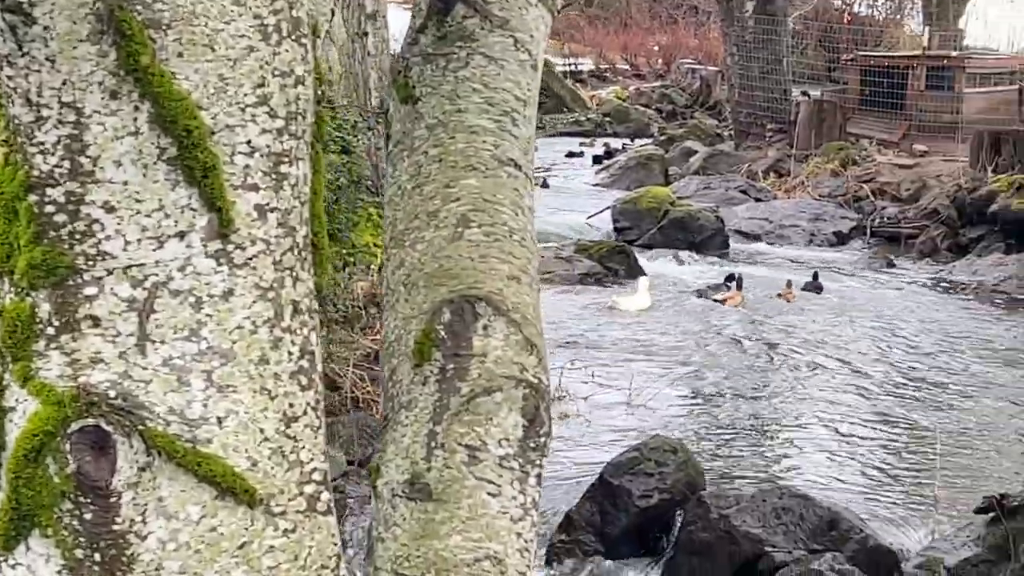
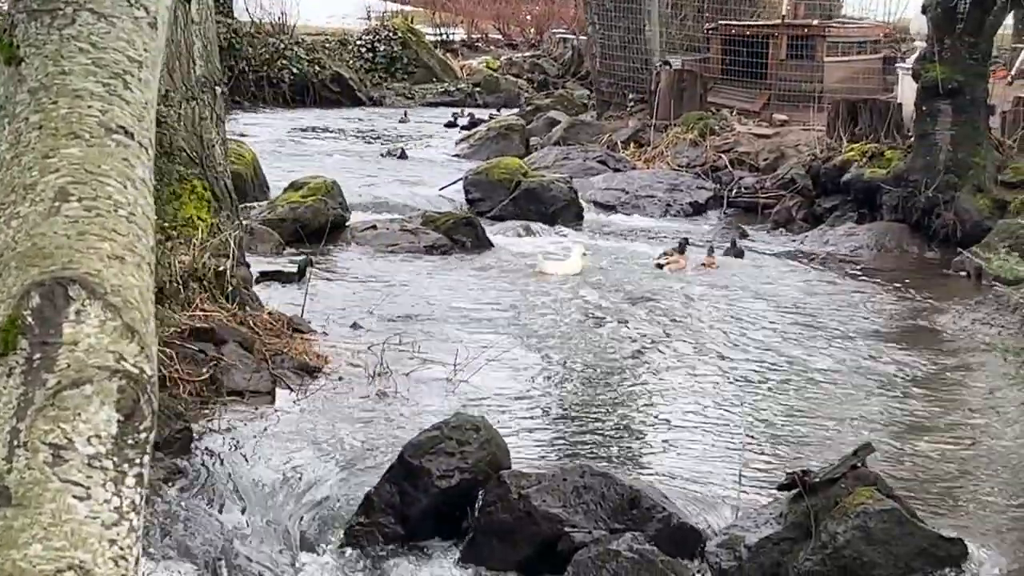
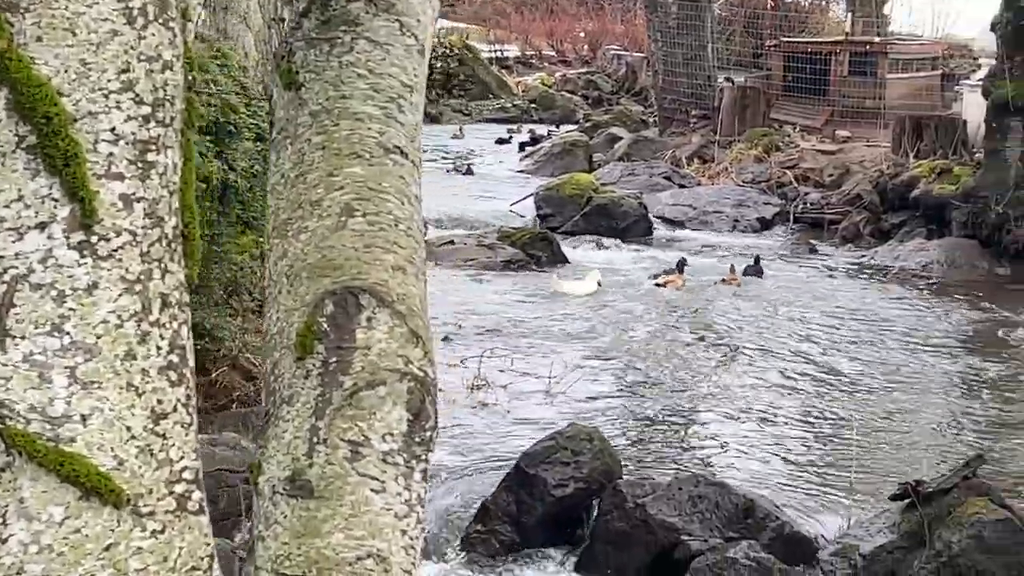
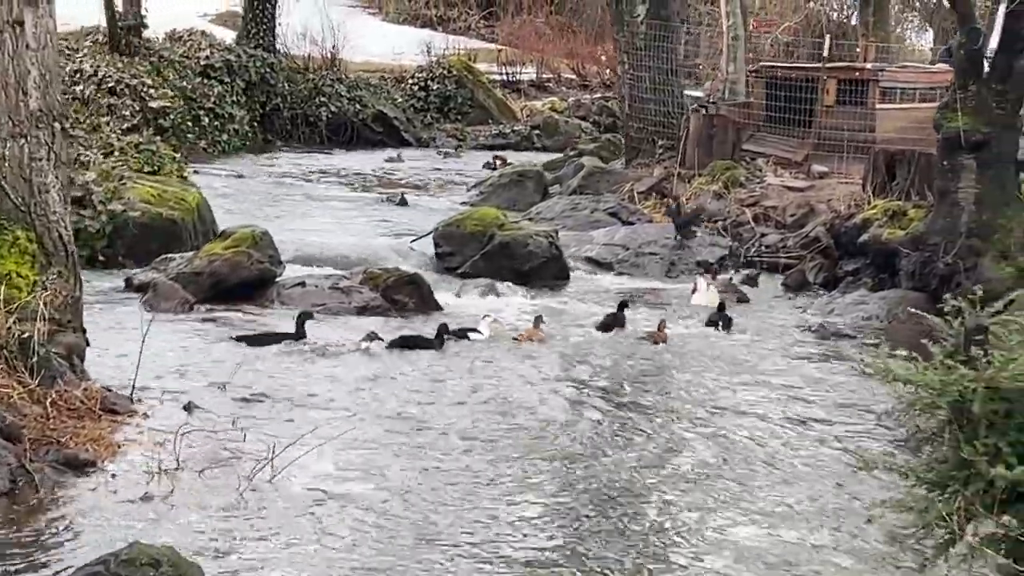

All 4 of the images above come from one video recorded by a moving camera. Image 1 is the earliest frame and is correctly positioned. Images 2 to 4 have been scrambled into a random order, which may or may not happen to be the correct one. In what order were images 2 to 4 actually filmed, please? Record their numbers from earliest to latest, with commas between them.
3, 2, 4
